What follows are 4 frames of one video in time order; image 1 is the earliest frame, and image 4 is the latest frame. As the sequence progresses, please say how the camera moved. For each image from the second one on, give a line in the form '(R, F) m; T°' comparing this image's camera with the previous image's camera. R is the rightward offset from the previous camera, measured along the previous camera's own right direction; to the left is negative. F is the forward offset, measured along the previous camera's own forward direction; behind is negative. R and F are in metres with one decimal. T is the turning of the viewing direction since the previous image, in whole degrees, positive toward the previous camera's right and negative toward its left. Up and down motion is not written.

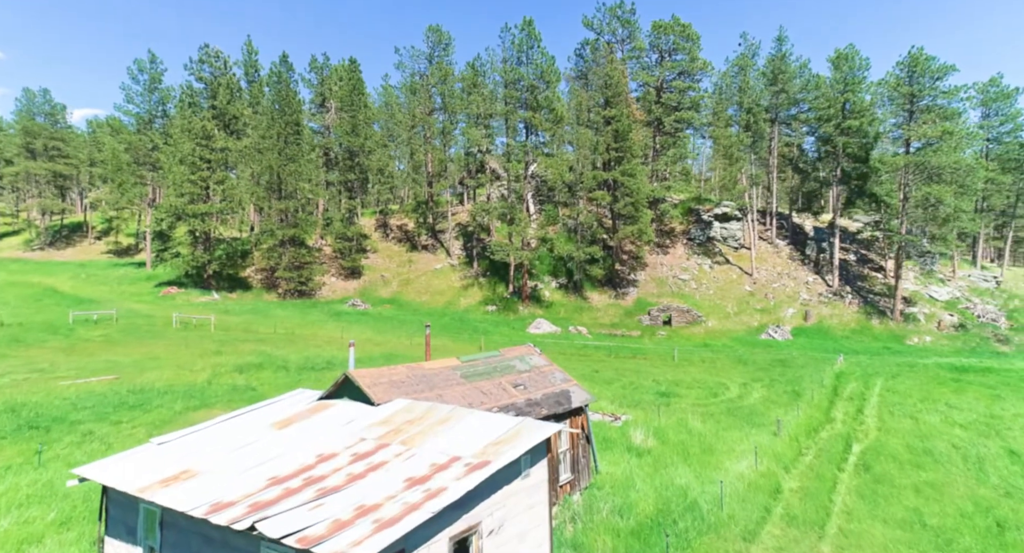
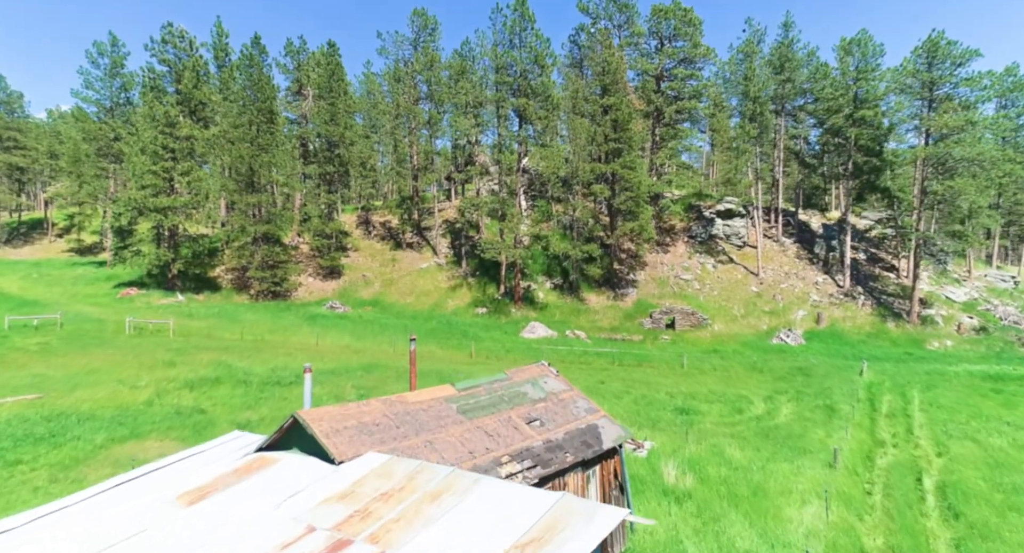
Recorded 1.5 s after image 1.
(-0.5, +3.6) m; +1°
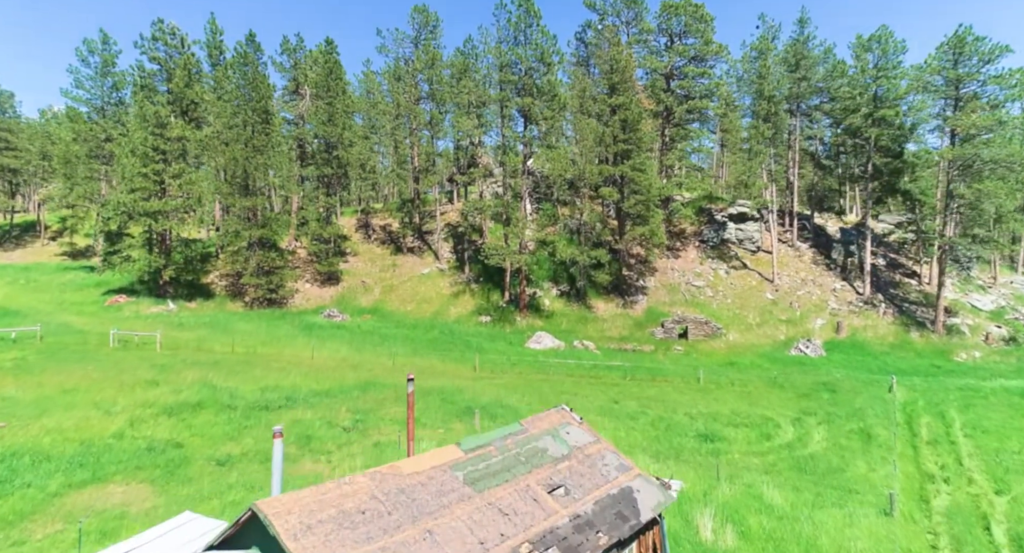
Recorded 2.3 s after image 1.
(-0.2, +2.0) m; 0°
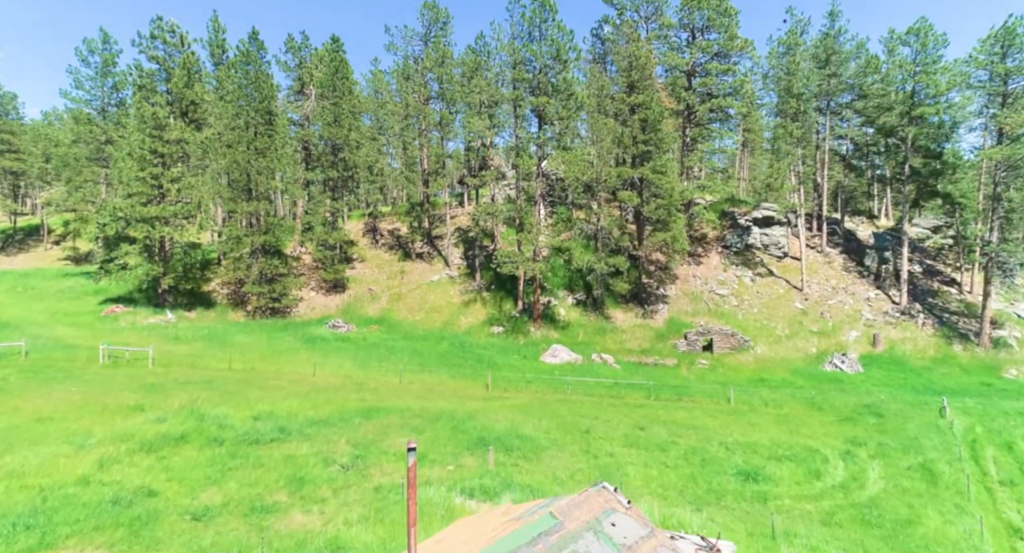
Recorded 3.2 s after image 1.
(-0.2, +2.3) m; -1°
